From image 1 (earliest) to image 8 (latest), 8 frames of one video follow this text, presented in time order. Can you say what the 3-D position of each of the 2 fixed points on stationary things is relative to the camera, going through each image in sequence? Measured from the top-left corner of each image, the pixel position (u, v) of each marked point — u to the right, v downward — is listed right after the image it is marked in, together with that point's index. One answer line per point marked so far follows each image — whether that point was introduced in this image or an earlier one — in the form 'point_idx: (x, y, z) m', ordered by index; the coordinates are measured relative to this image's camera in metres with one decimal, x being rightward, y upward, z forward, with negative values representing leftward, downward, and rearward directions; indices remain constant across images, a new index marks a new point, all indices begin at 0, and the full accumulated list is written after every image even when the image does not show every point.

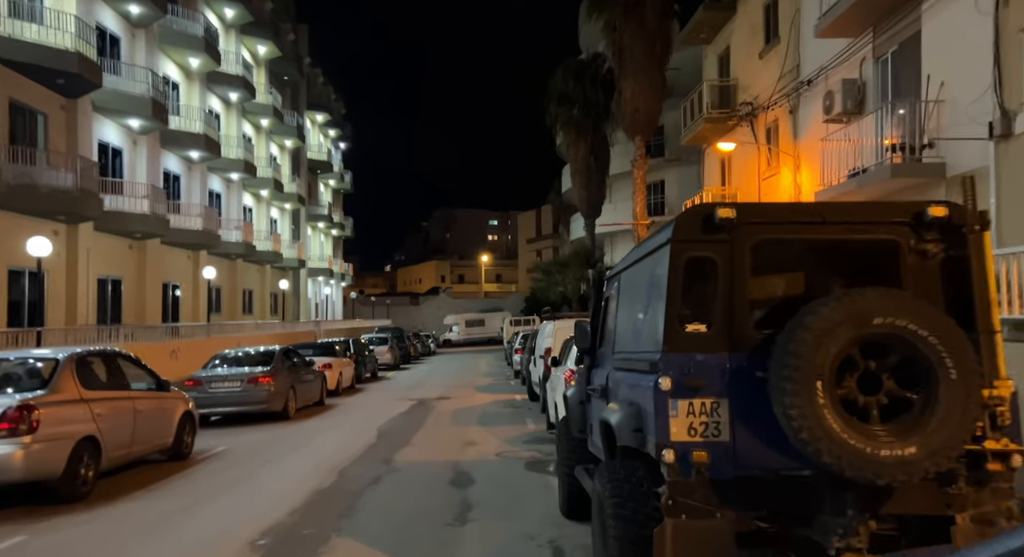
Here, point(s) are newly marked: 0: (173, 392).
0: (-4.7, -1.6, +11.1) m
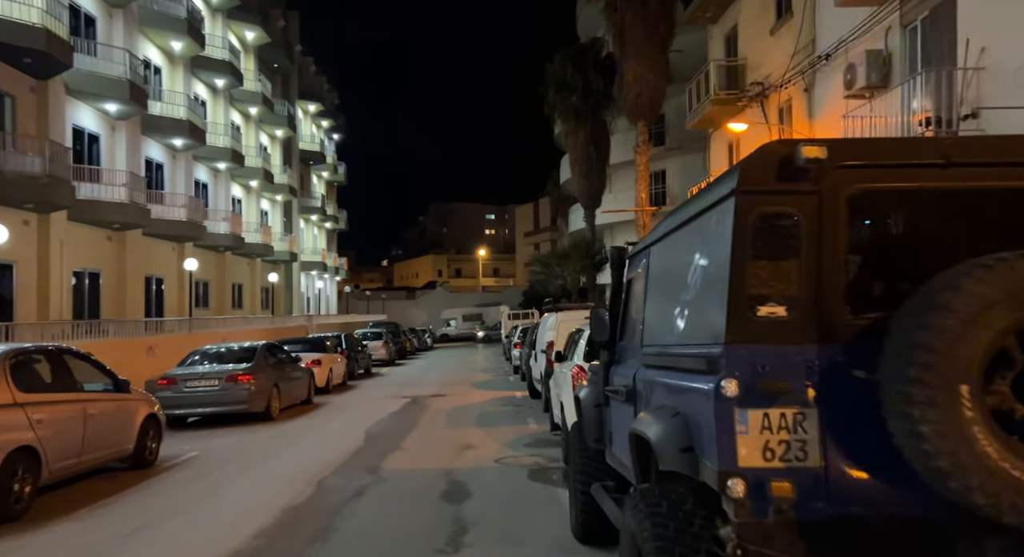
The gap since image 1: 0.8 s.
0: (-4.7, -1.4, +10.0) m
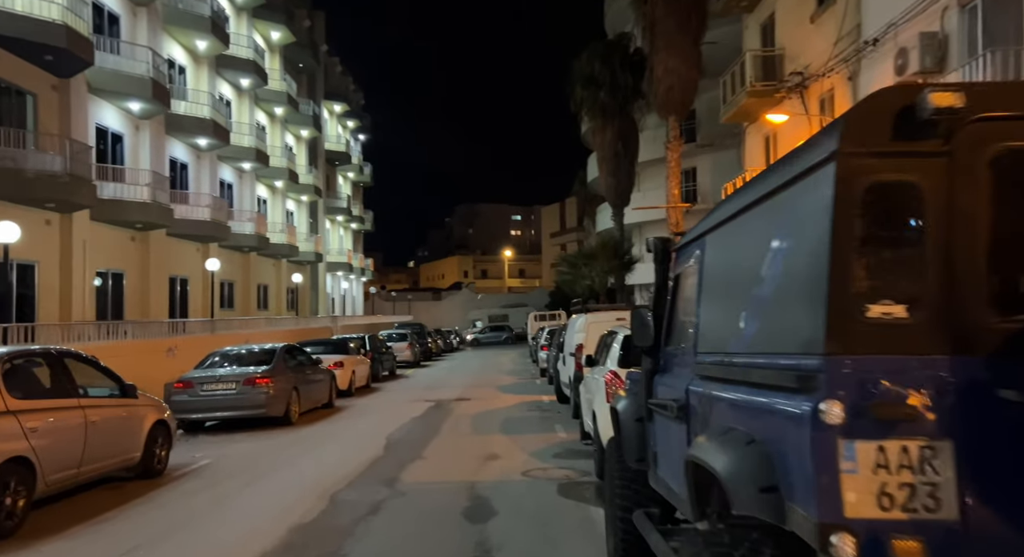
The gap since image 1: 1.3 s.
0: (-4.4, -1.4, +9.5) m
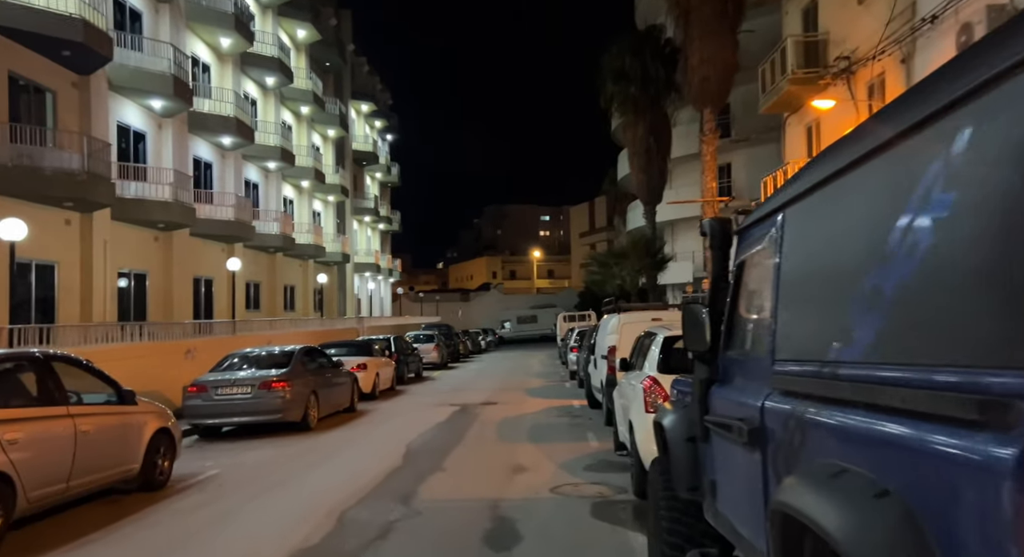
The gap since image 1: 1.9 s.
0: (-4.1, -1.4, +8.8) m
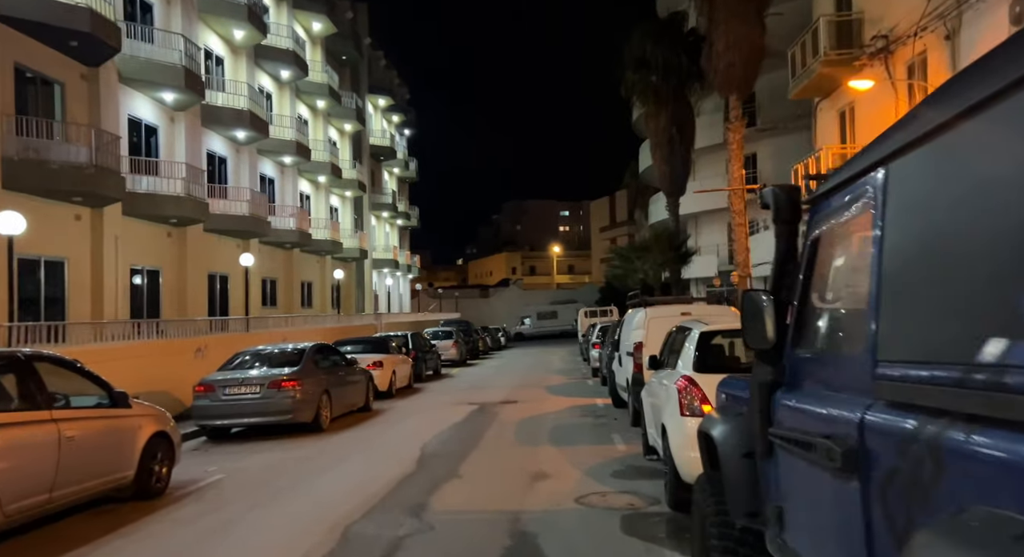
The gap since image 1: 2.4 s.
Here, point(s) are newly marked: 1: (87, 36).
0: (-3.8, -1.3, +8.2) m
1: (-9.2, +5.3, +17.5) m
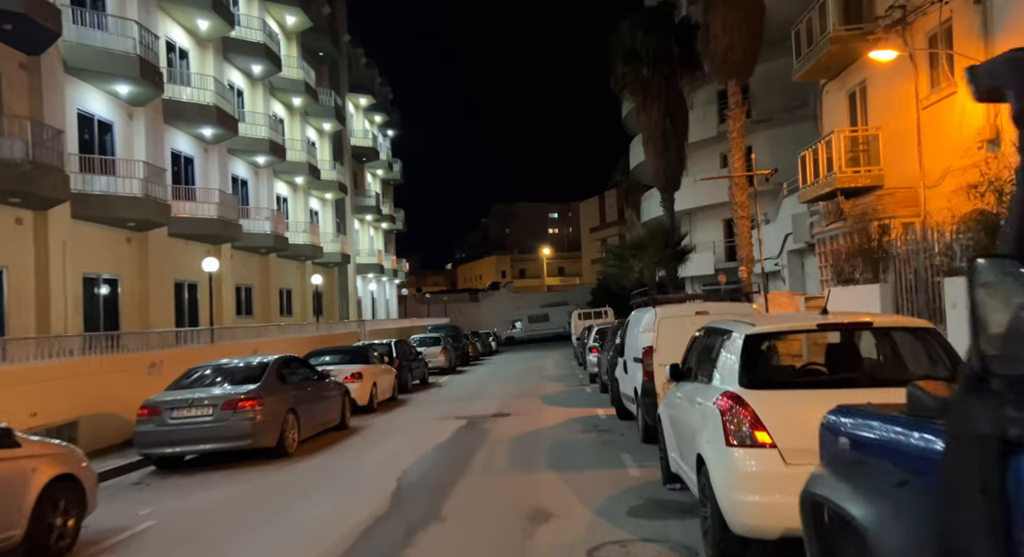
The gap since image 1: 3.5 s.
0: (-3.9, -1.3, +6.5) m
1: (-9.6, +5.1, +15.7) m
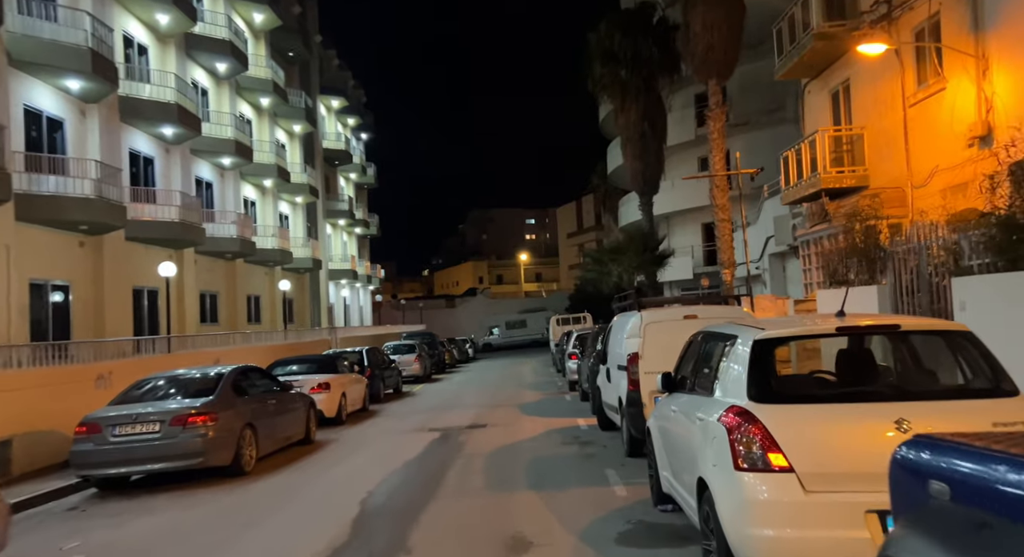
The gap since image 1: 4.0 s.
0: (-4.1, -1.4, +5.5) m
1: (-10.0, +4.9, +14.6) m
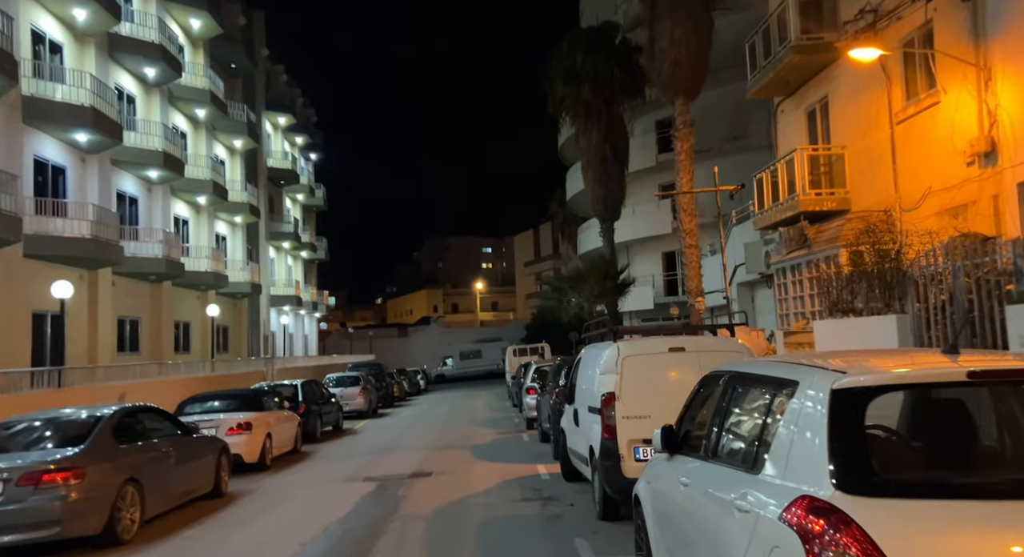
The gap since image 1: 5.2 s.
0: (-4.4, -1.4, +3.3) m
1: (-10.7, +4.7, +12.3) m
